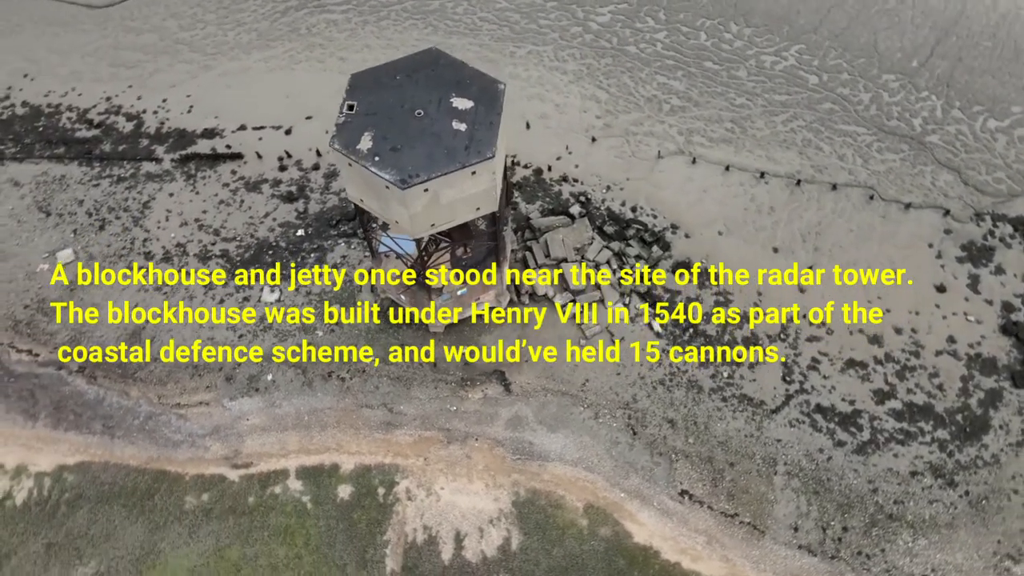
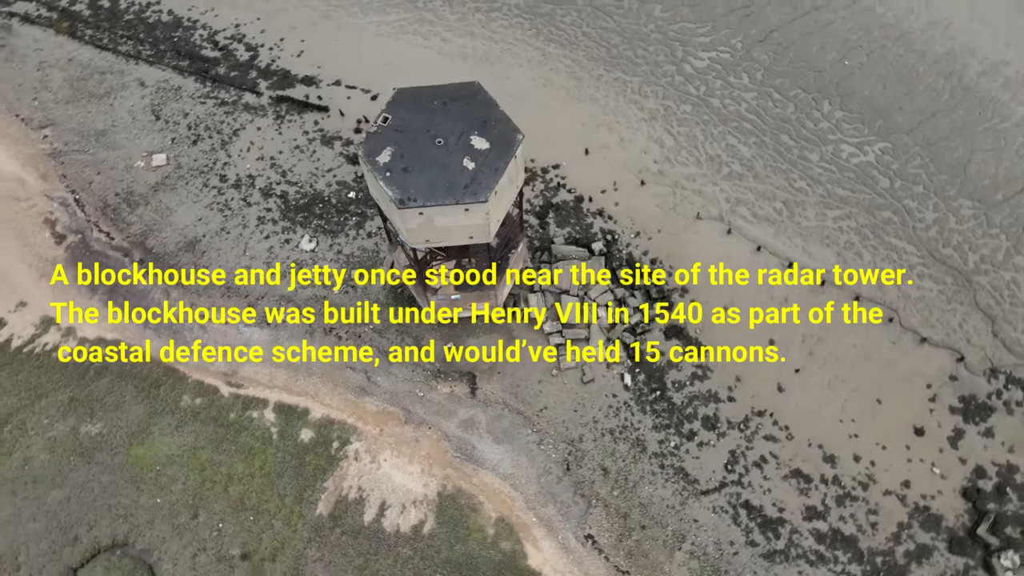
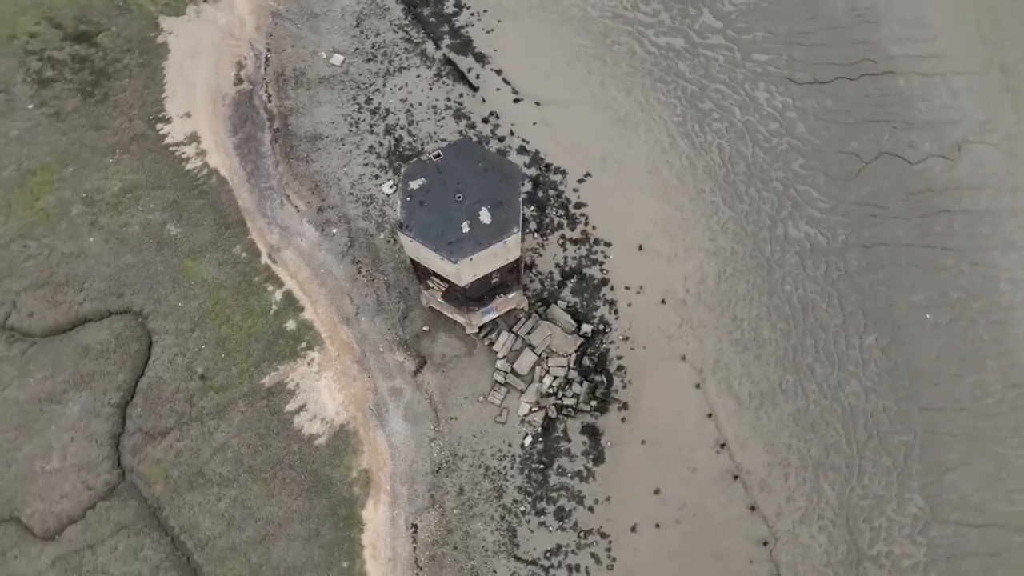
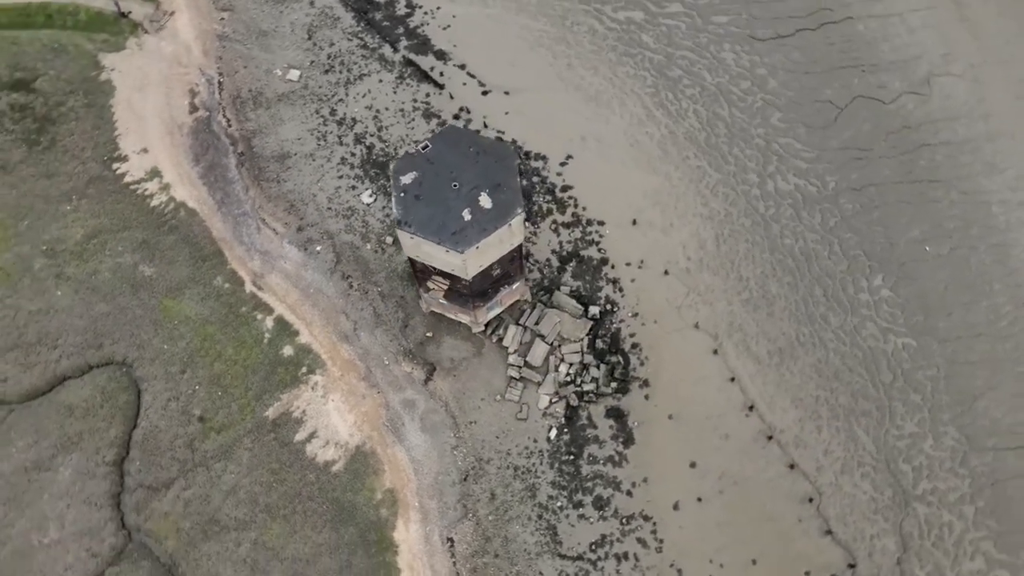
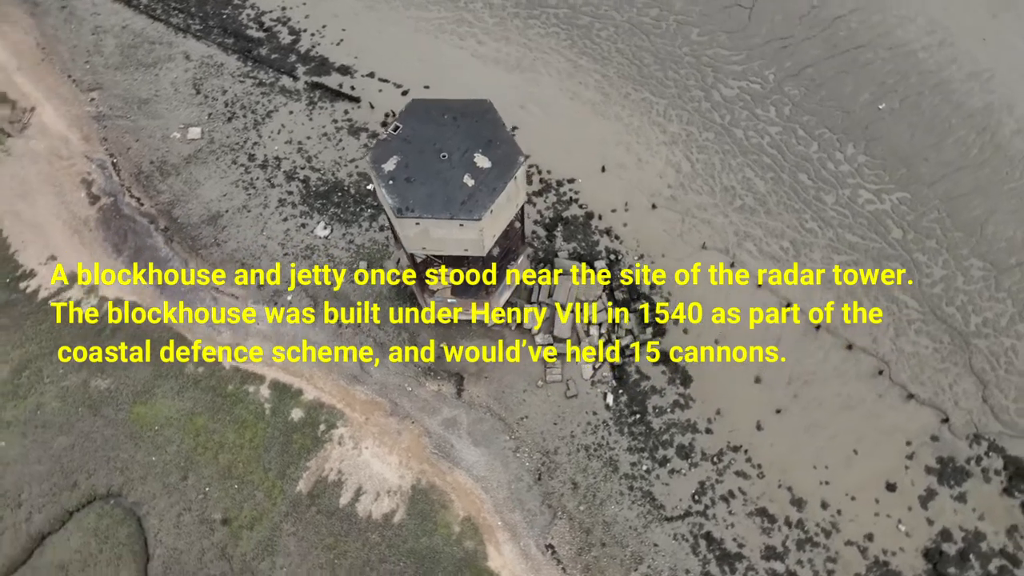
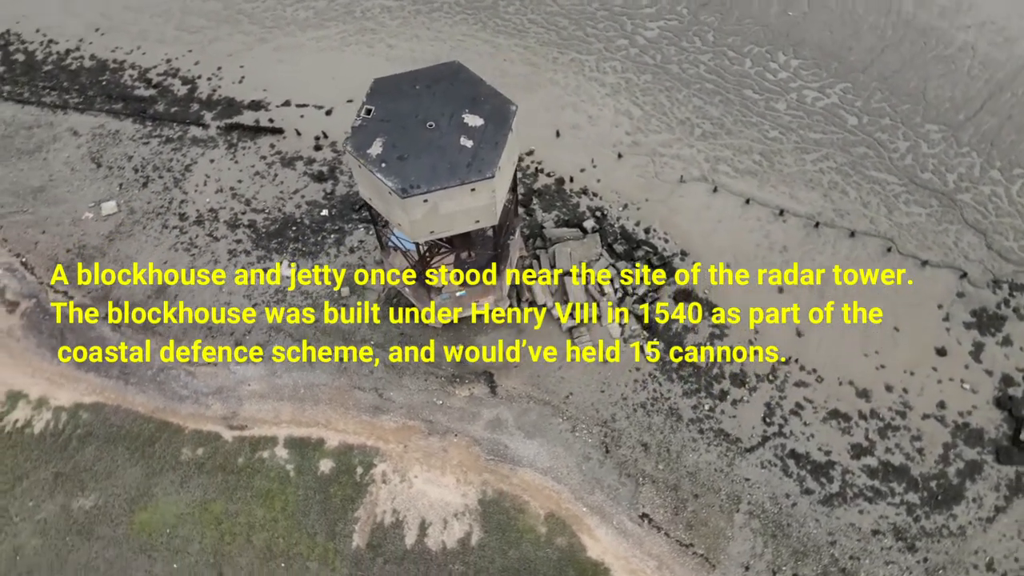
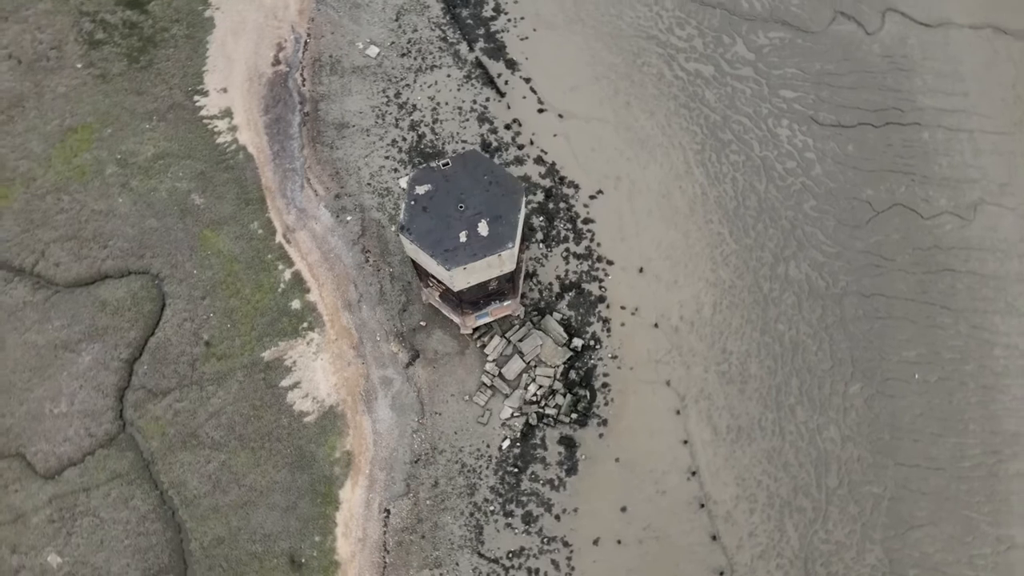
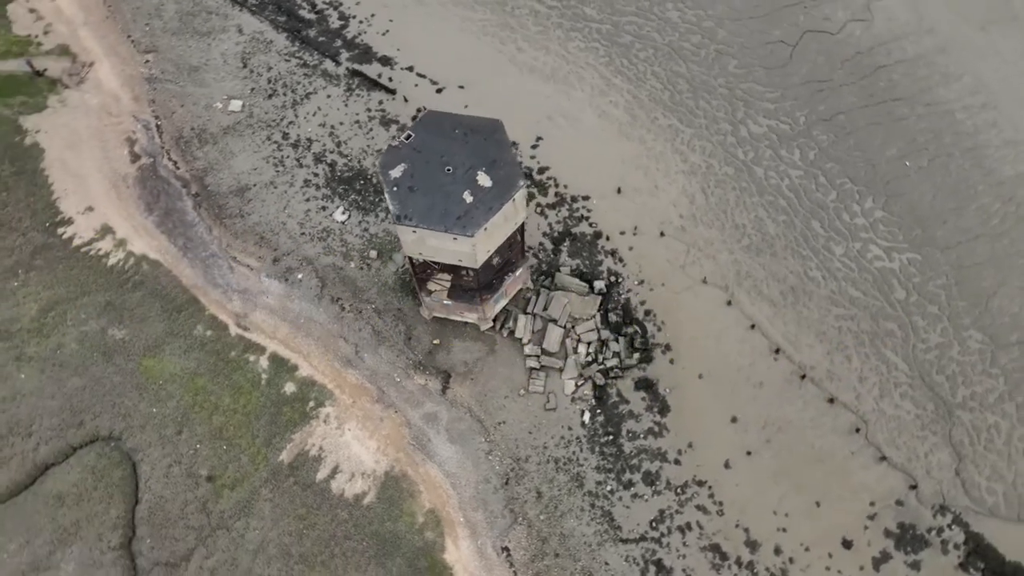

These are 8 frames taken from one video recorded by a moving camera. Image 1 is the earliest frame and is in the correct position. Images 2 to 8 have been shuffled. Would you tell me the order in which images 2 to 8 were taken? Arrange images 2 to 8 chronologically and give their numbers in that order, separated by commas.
6, 2, 5, 8, 4, 3, 7
